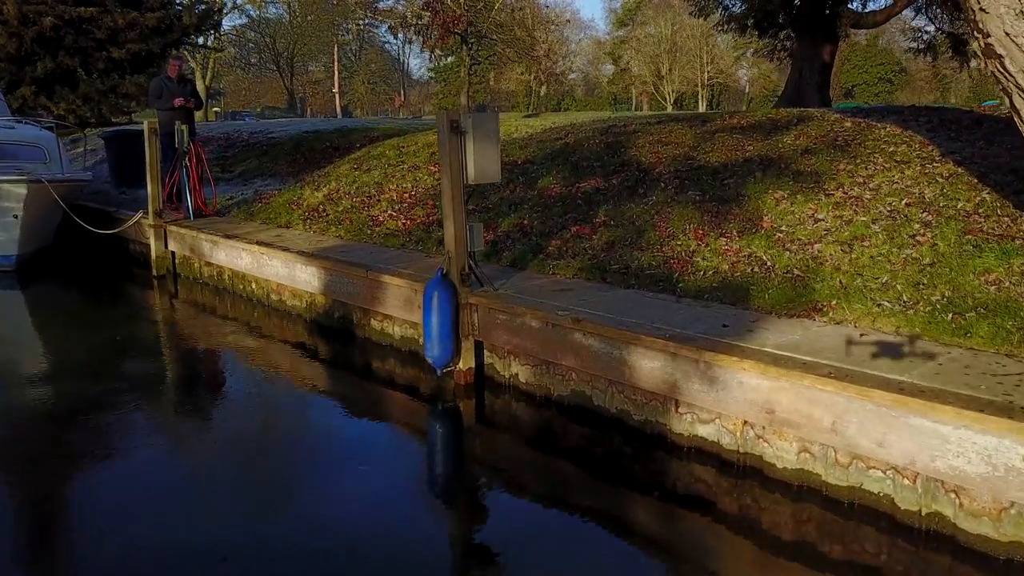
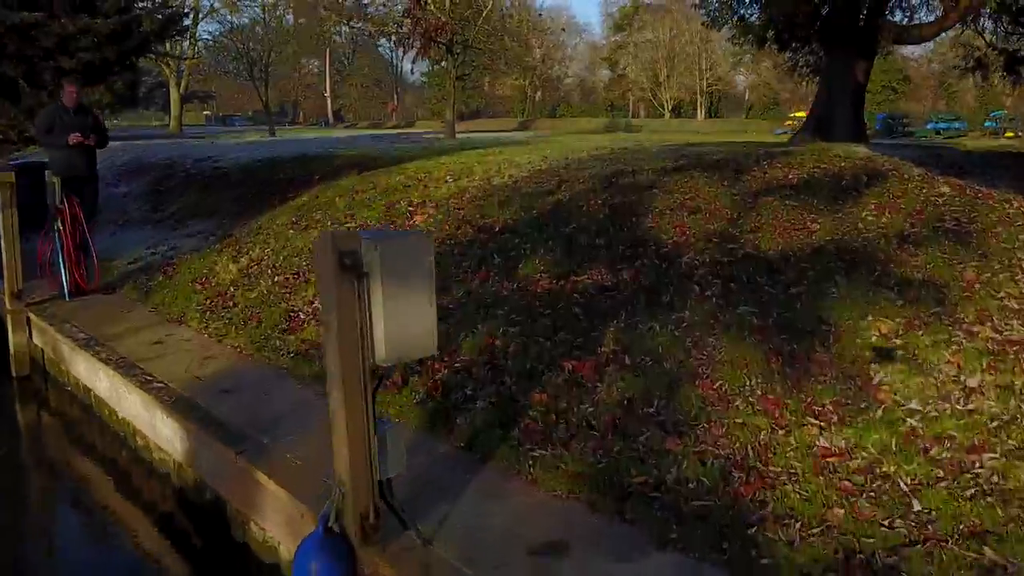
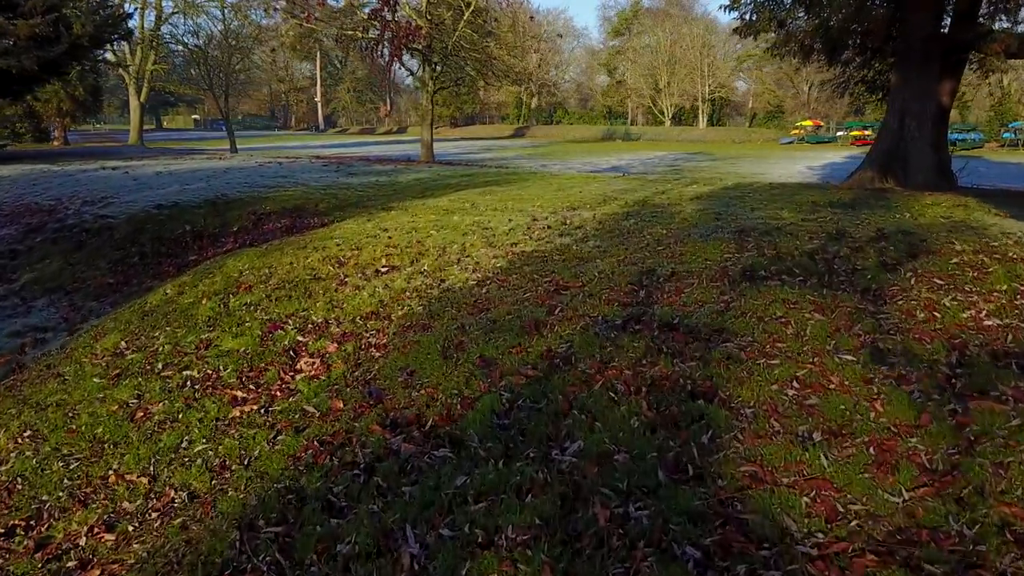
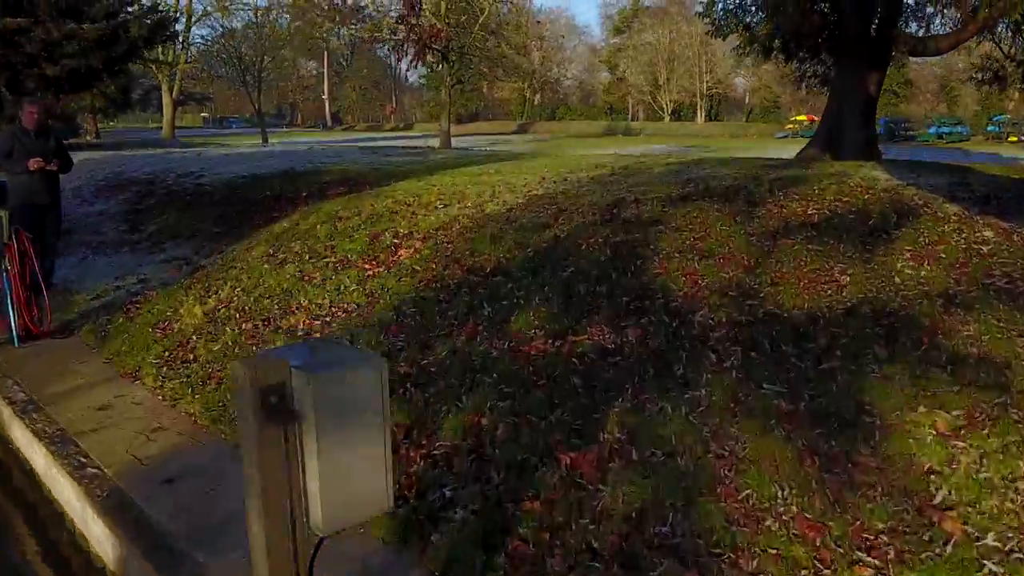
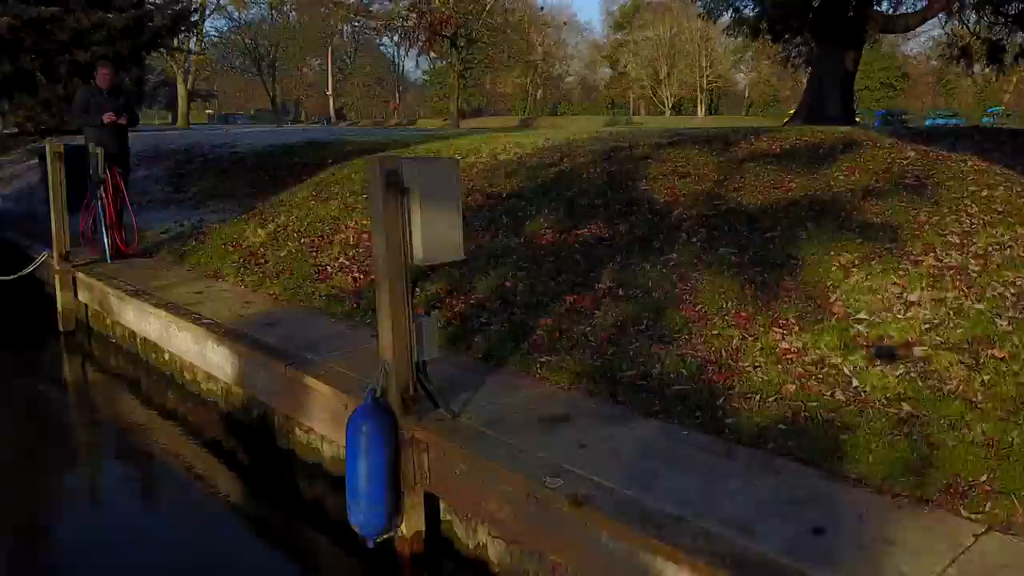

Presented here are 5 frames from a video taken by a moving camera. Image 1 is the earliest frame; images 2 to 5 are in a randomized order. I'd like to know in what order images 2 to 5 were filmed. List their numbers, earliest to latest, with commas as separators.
5, 2, 4, 3
